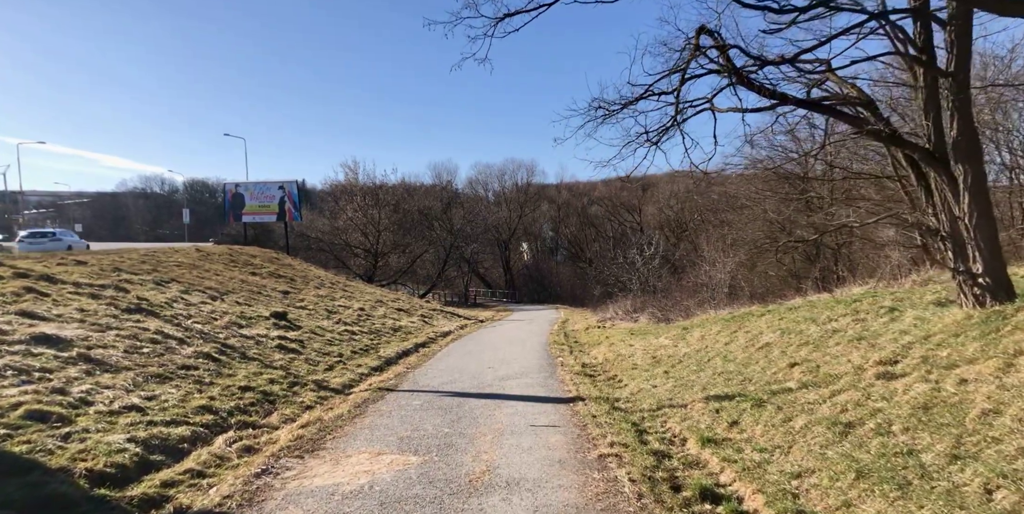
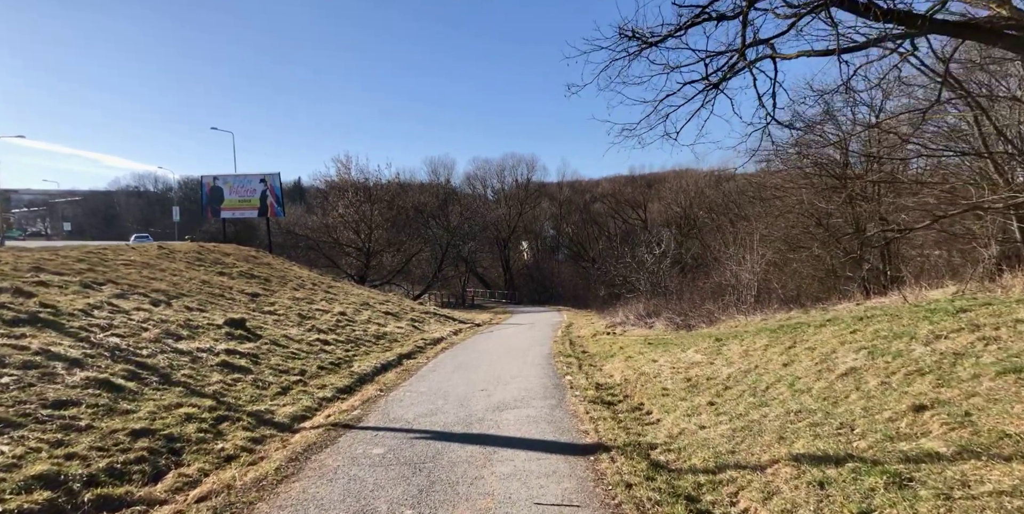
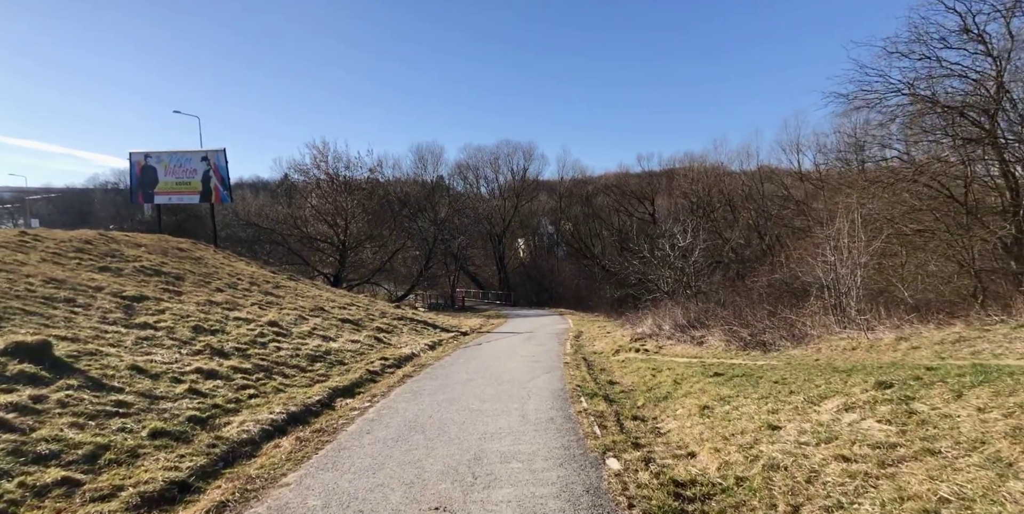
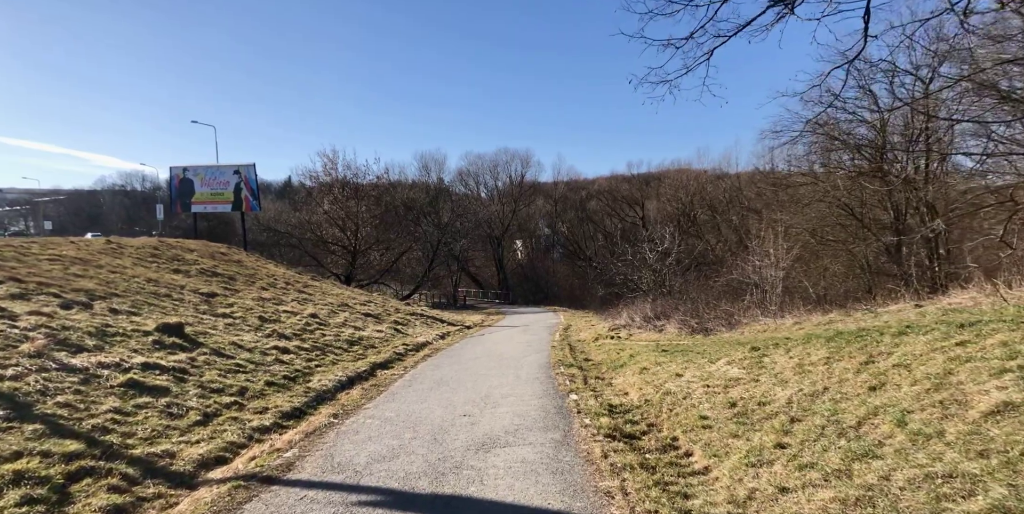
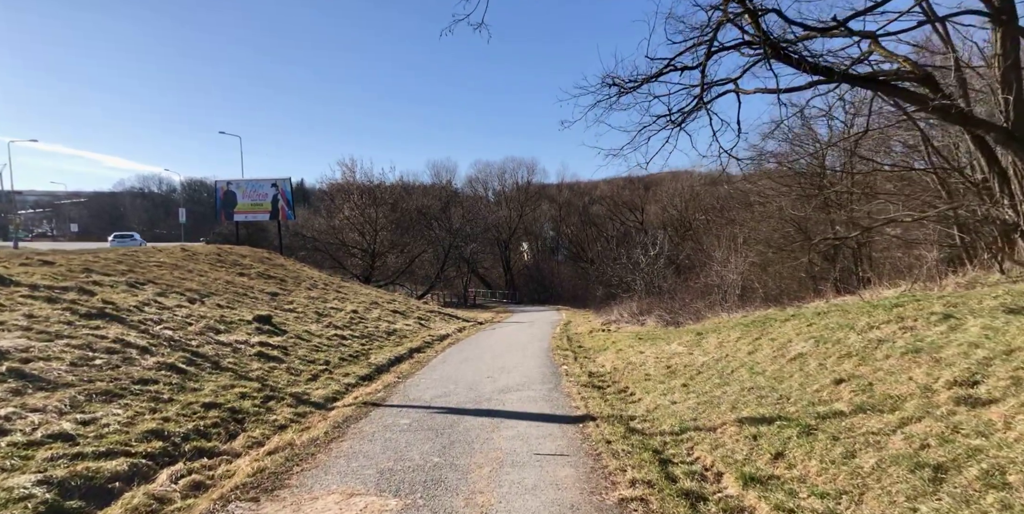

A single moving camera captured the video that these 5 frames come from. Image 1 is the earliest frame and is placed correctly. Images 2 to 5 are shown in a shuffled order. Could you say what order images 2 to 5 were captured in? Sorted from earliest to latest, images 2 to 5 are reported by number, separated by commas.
5, 2, 4, 3
